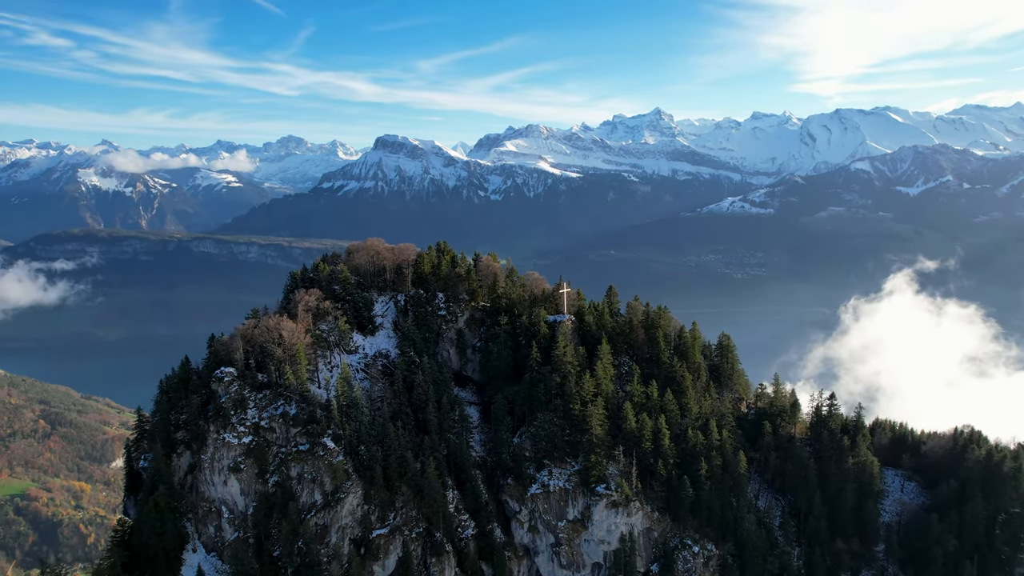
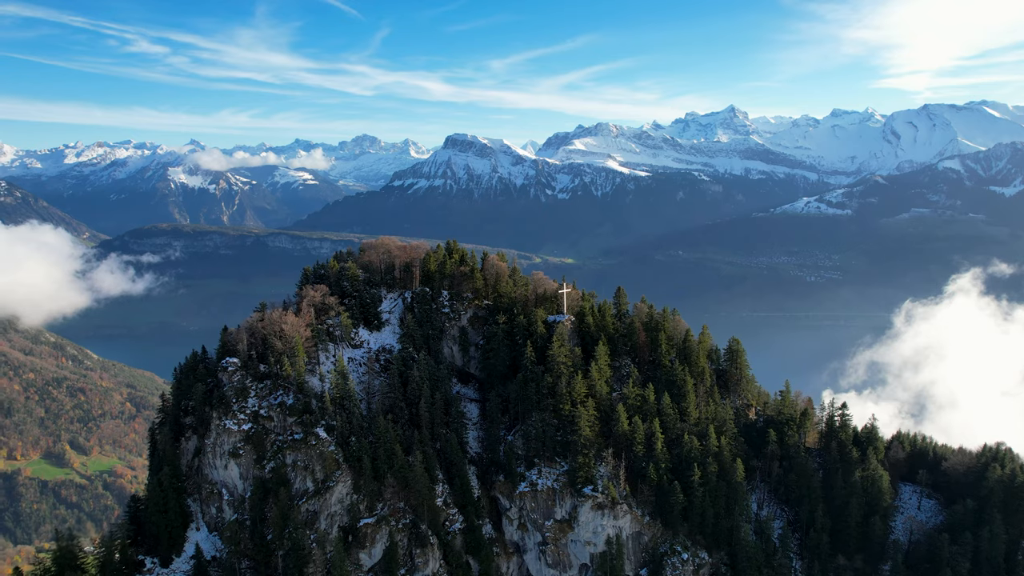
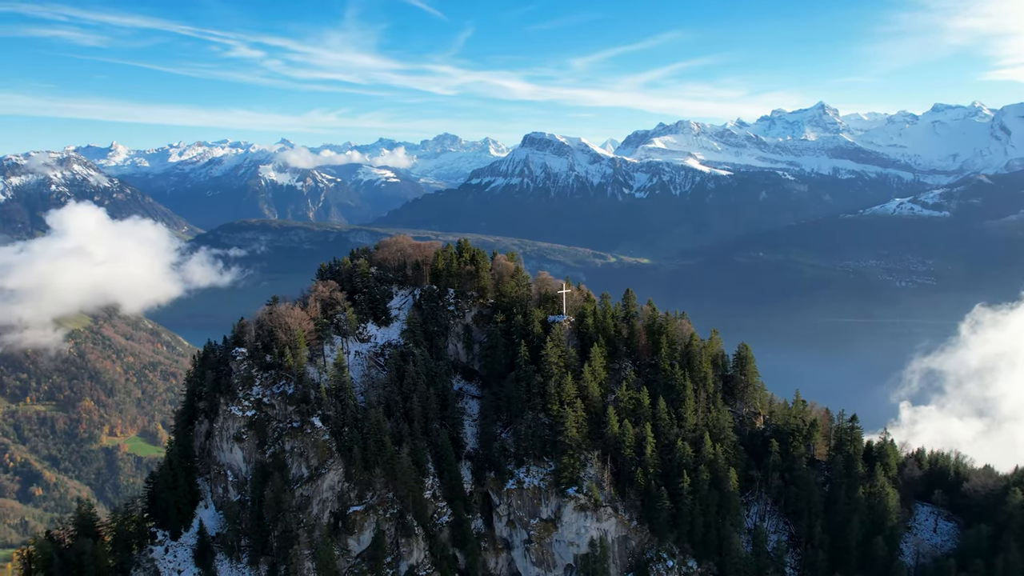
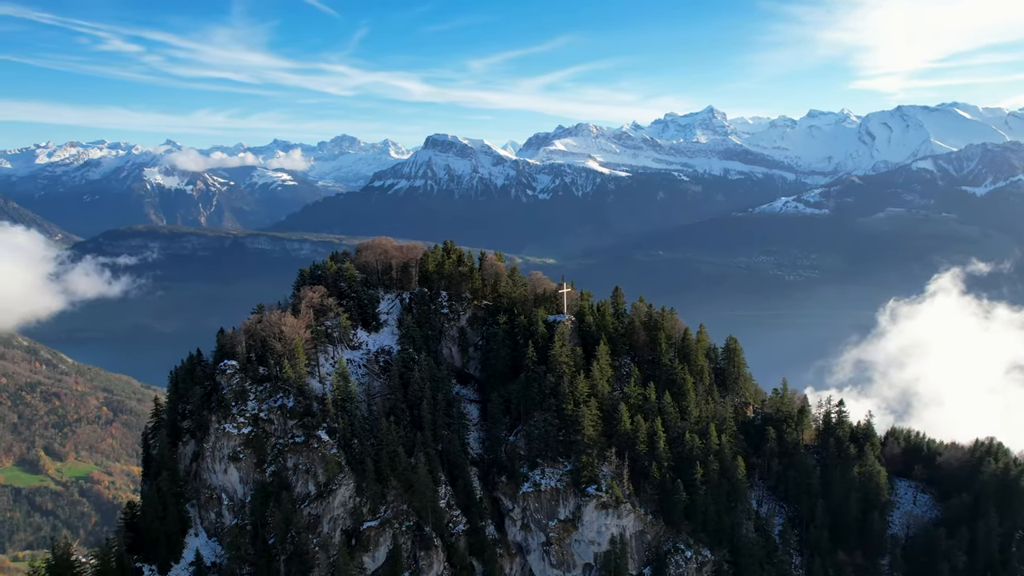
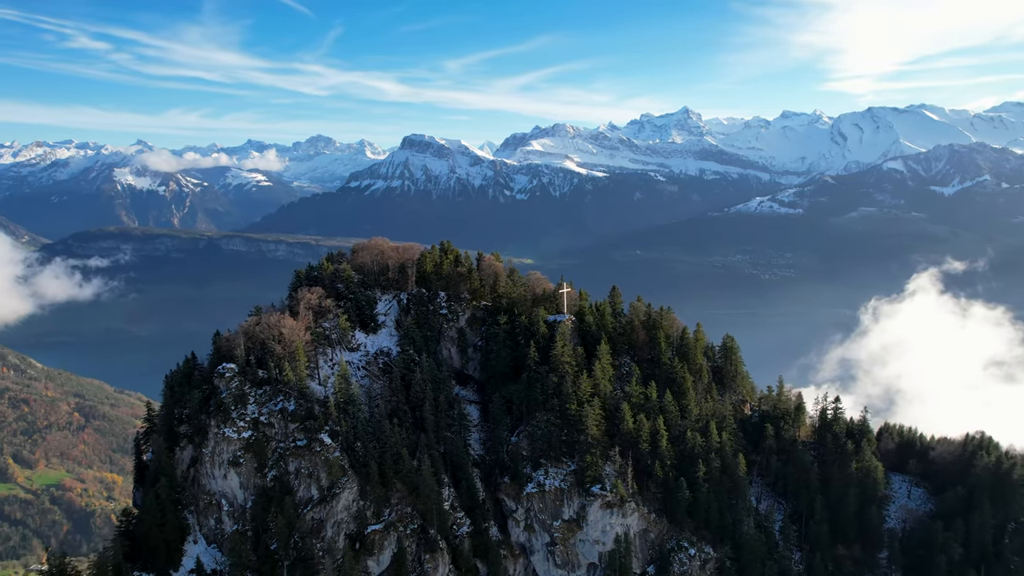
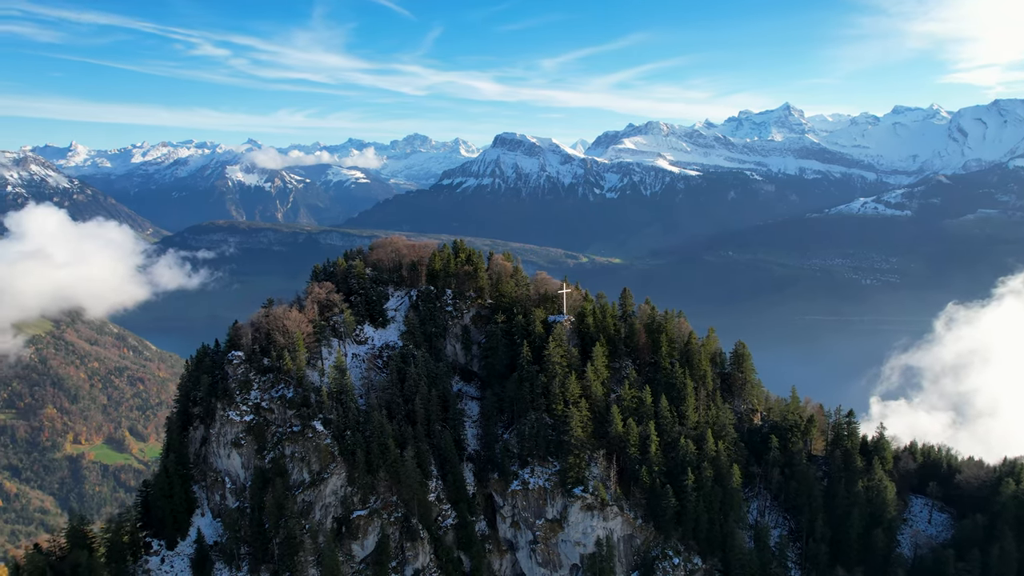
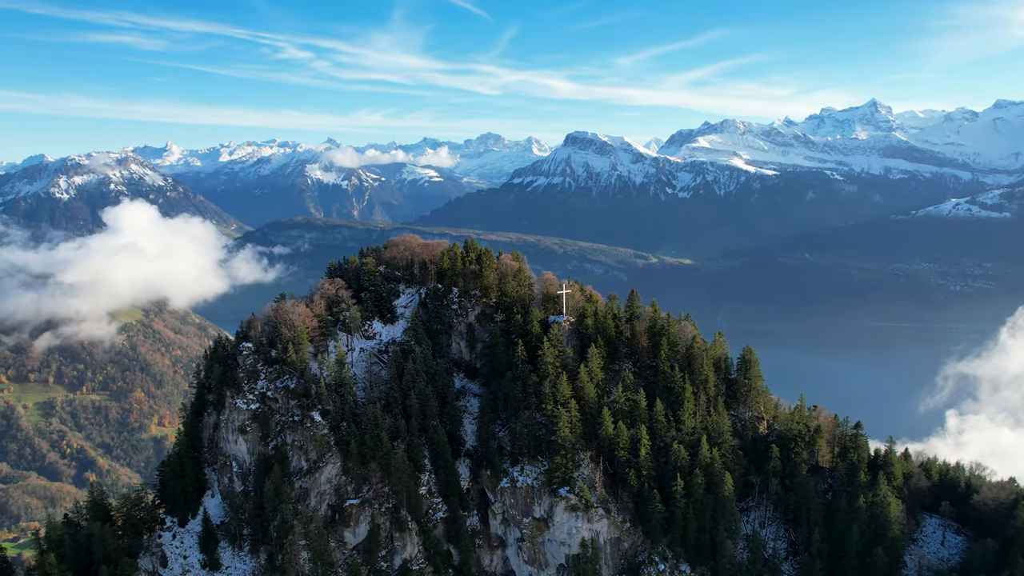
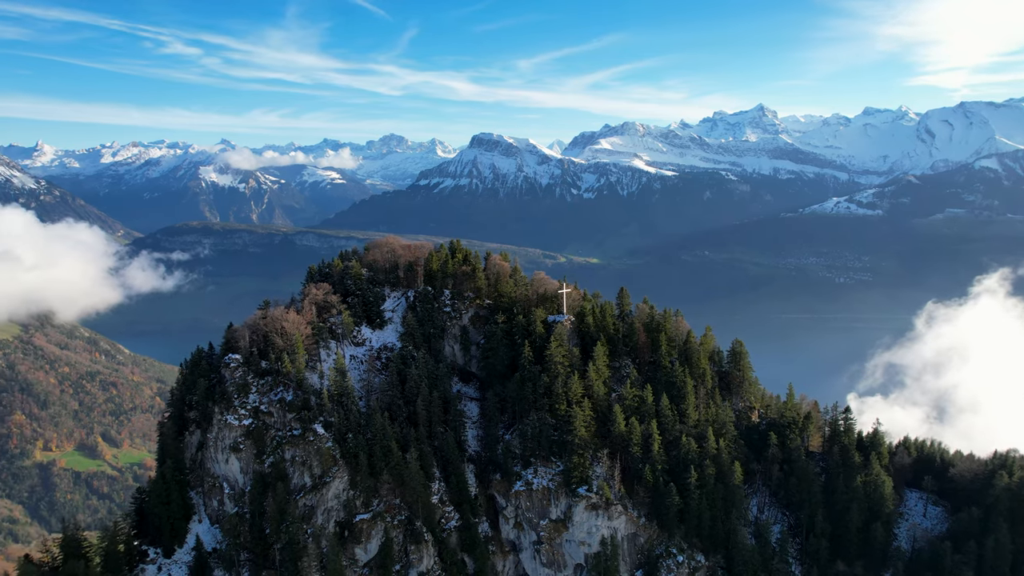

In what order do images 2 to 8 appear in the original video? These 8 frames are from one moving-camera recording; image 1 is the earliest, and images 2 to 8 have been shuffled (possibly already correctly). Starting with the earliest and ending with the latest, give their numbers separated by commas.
5, 4, 2, 8, 6, 3, 7
